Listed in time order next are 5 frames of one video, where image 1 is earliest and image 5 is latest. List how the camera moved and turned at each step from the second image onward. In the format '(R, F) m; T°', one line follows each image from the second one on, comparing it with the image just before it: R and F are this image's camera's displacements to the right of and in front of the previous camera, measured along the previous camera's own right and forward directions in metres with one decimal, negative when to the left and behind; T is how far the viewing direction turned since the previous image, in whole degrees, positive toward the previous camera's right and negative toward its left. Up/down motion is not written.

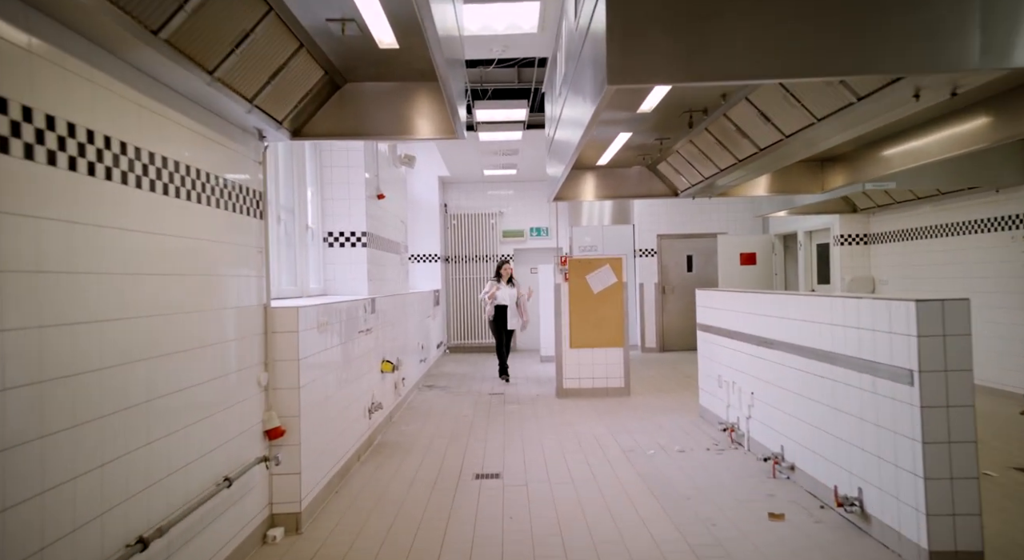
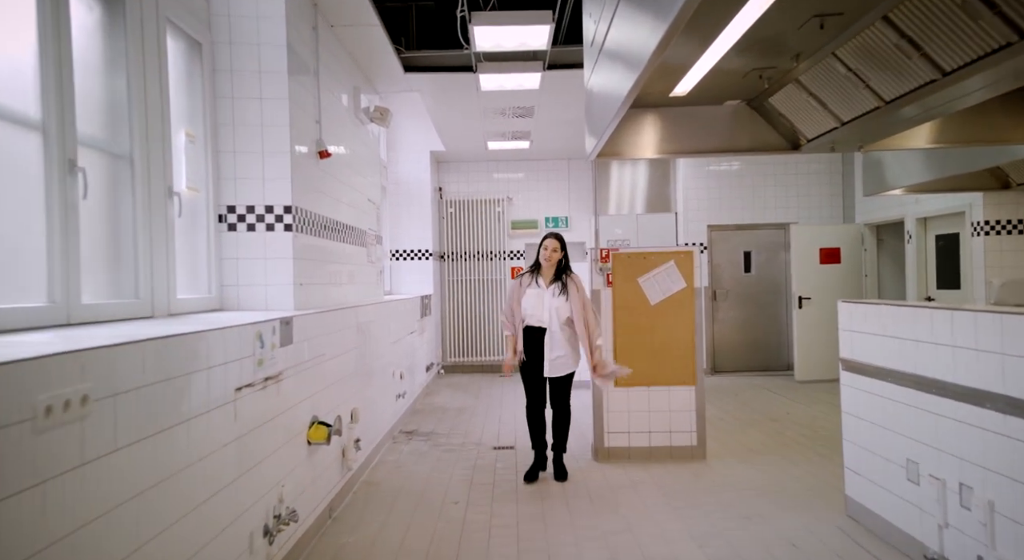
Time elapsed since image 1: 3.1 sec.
(-0.1, +1.8) m; -1°
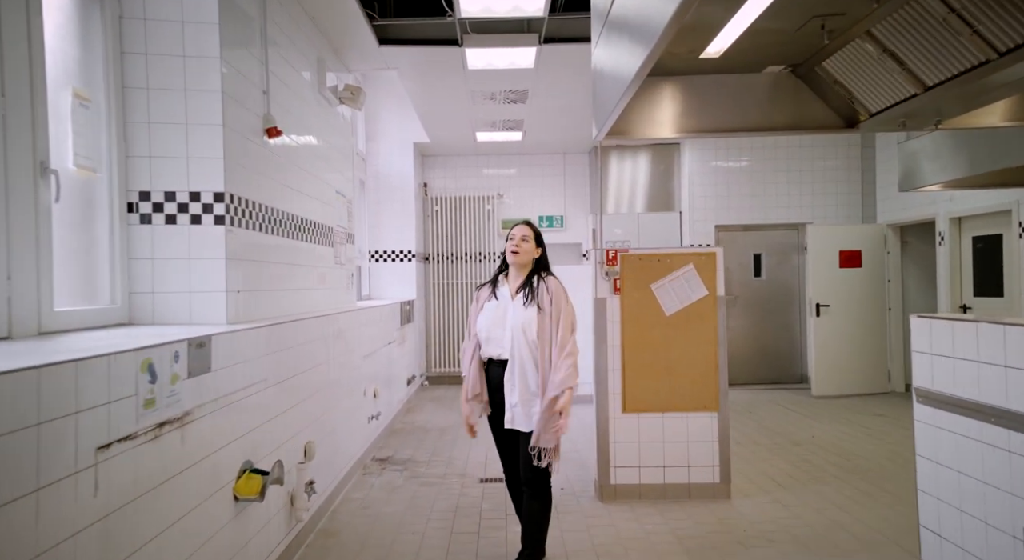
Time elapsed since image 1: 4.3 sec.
(0.0, +0.6) m; +1°
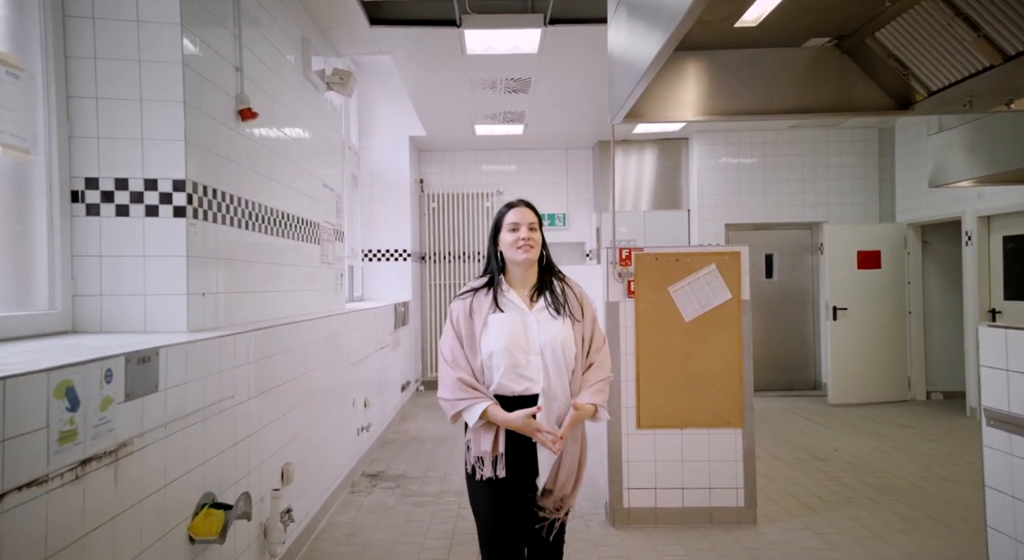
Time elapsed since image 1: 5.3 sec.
(0.0, +0.3) m; 0°
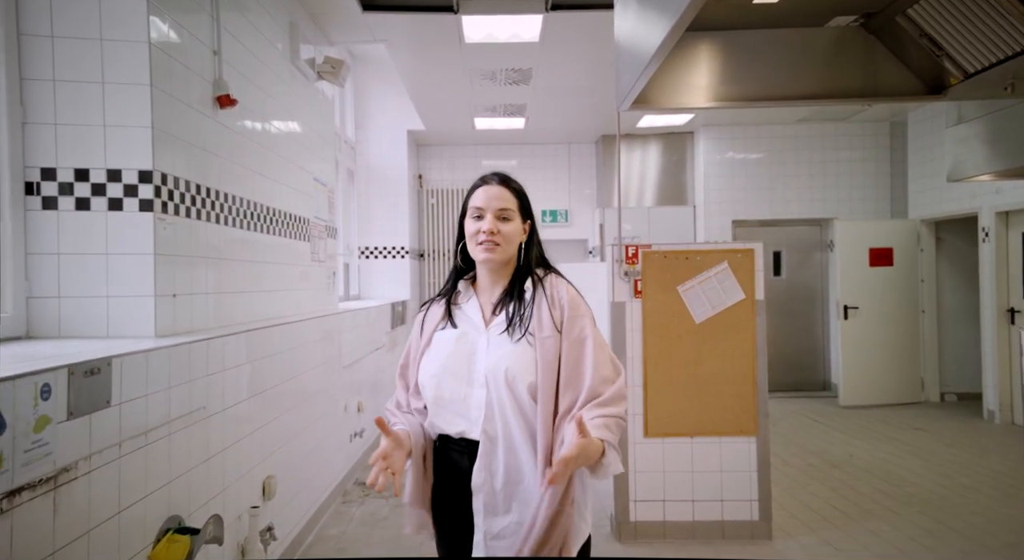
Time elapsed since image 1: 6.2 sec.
(0.0, +0.2) m; 0°
